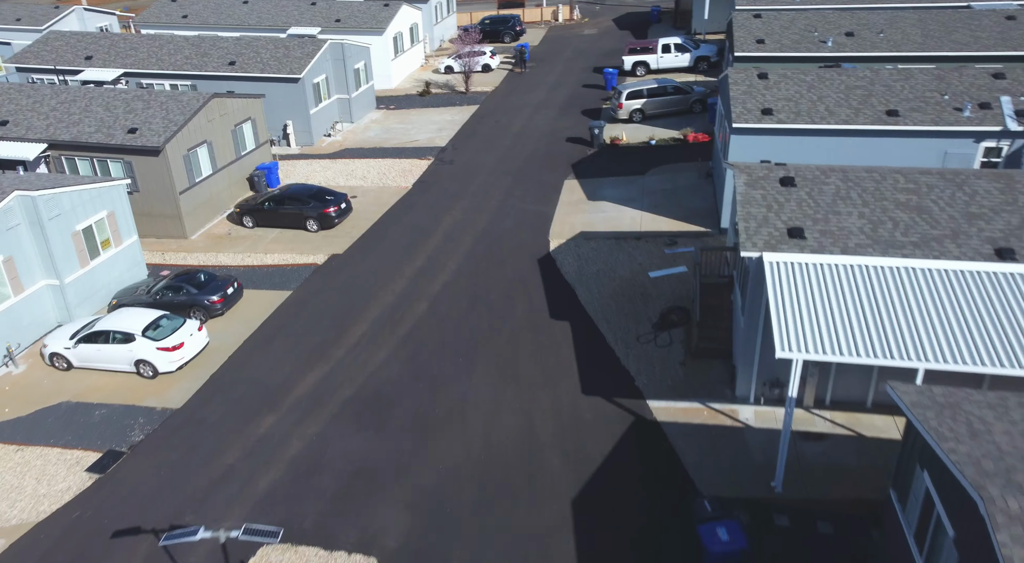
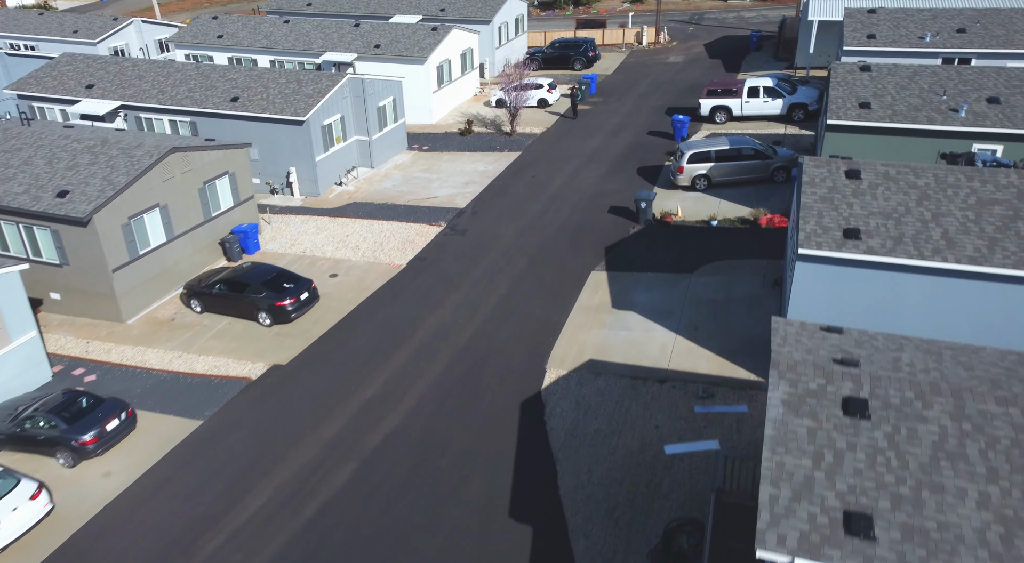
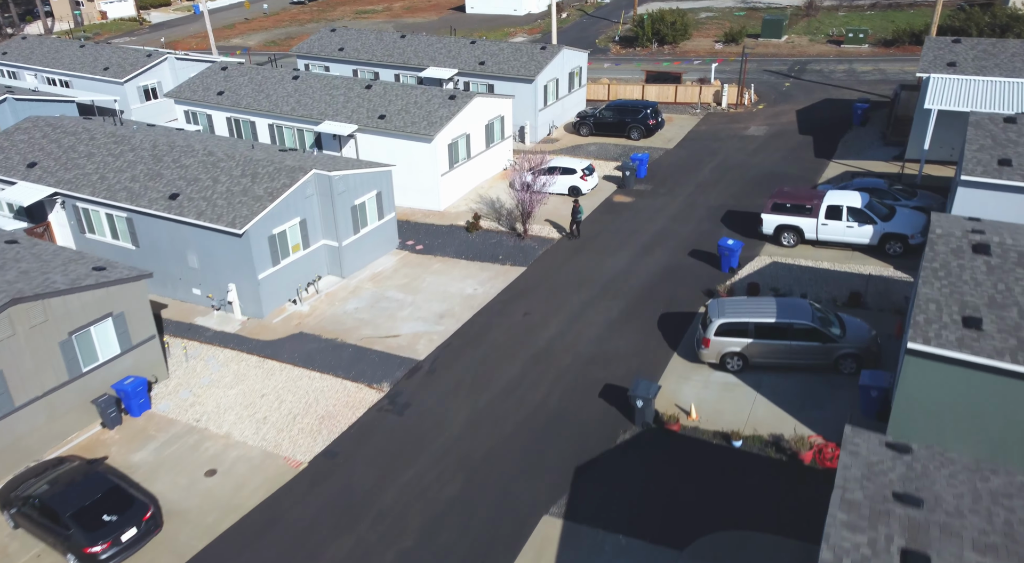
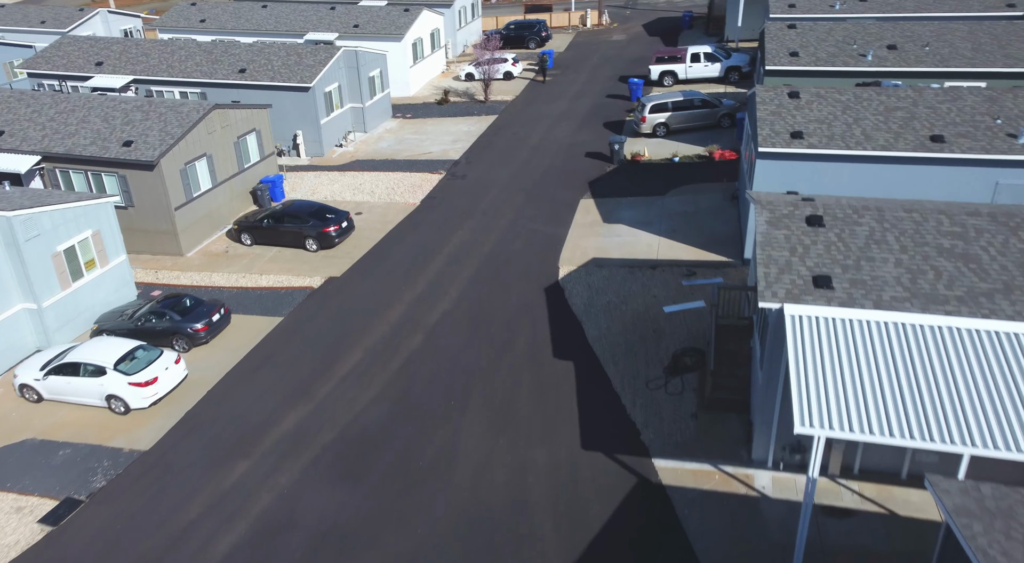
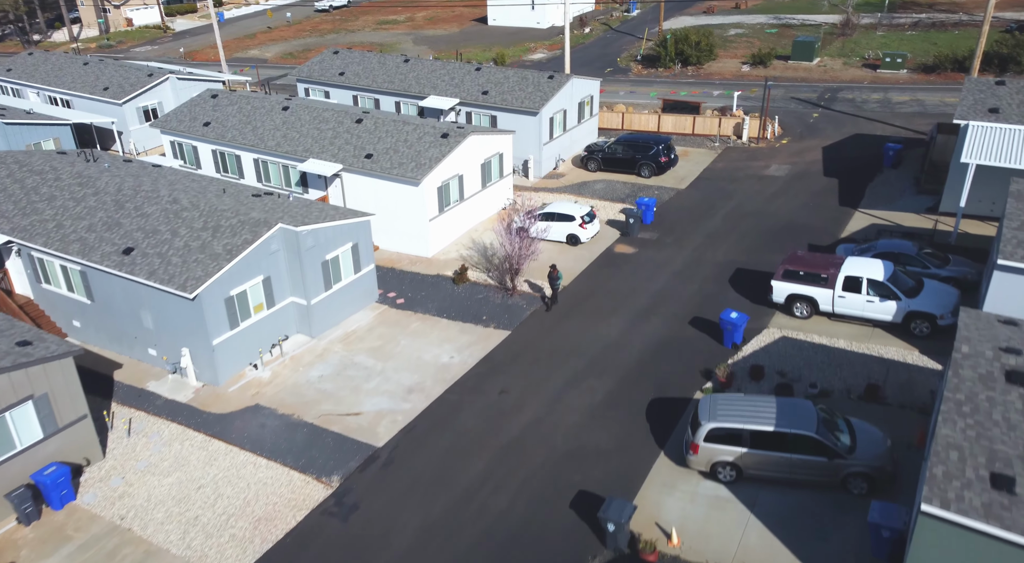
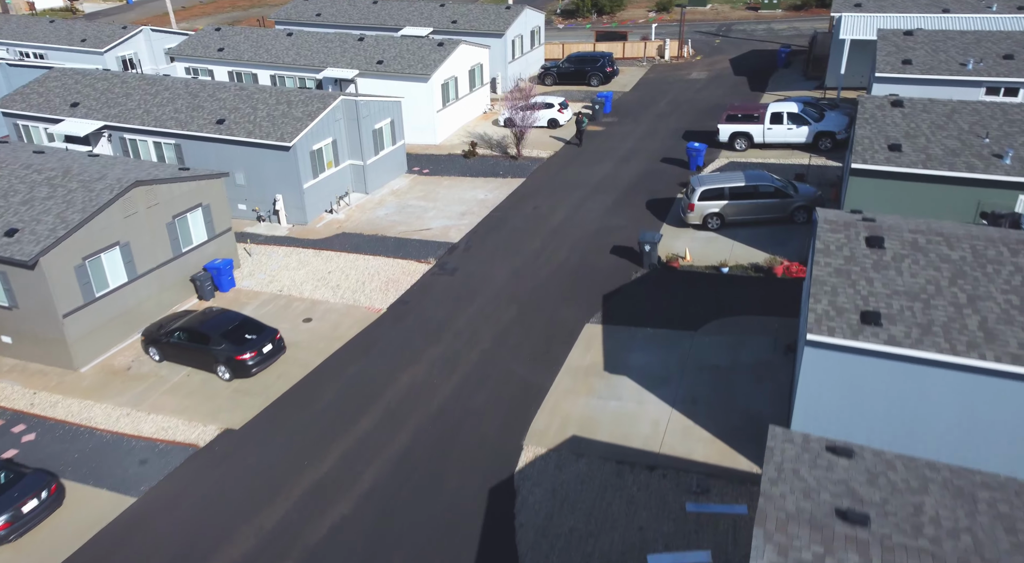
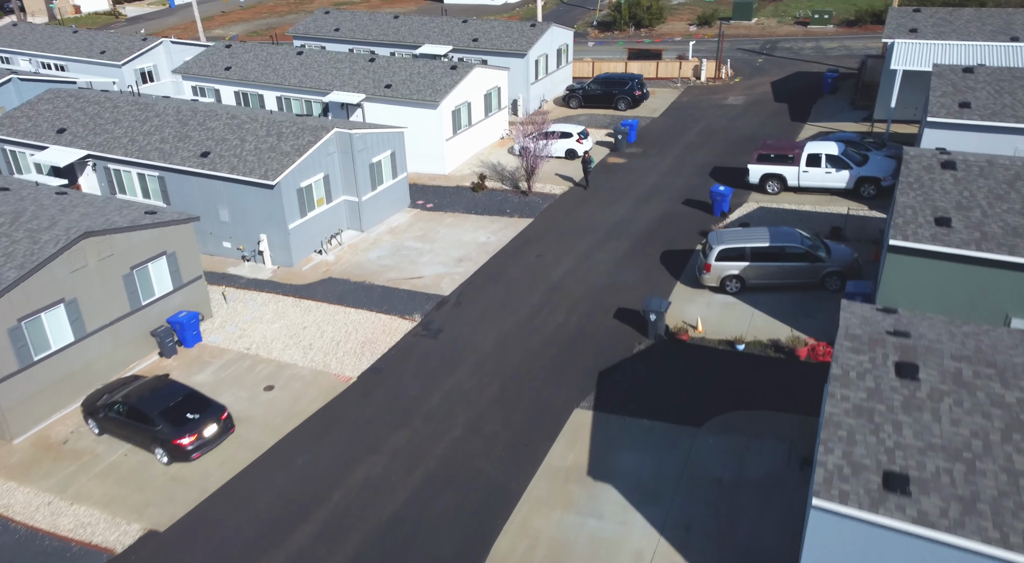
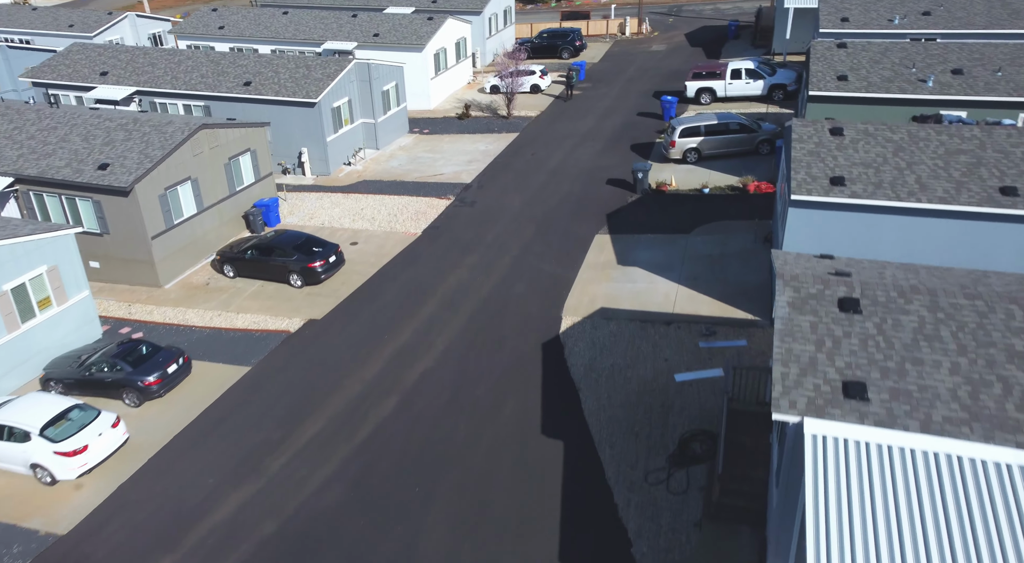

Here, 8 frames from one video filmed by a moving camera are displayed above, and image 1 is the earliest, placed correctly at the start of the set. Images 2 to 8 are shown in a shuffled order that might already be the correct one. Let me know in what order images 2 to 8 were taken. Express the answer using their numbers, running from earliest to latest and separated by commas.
4, 8, 2, 6, 7, 3, 5
